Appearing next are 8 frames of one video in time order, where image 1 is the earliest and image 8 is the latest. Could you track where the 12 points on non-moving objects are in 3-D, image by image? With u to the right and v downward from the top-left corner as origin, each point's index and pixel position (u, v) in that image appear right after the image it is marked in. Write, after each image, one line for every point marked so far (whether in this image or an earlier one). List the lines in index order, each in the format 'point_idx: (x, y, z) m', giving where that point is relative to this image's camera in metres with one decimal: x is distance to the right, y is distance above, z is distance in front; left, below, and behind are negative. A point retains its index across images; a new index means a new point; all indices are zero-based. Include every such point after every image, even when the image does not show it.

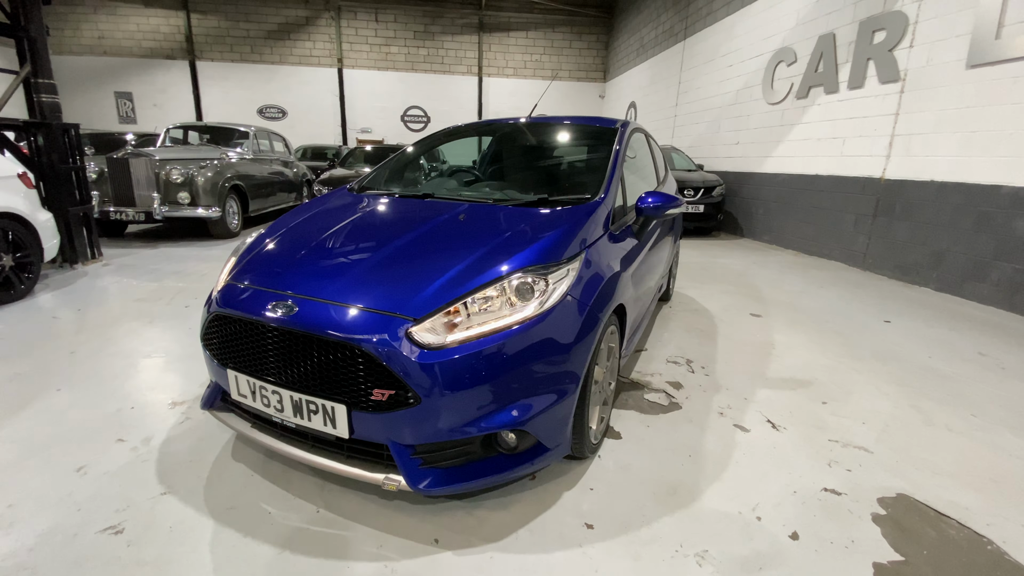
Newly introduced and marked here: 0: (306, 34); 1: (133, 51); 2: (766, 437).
0: (-5.3, +6.4, +12.3) m
1: (-9.3, +5.8, +11.8) m
2: (+1.1, -0.6, +2.0) m
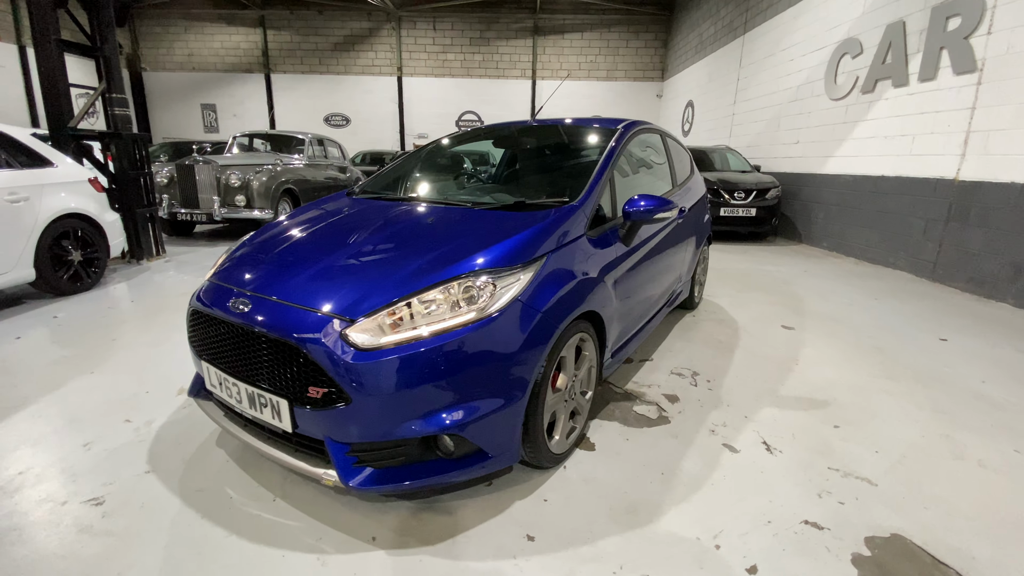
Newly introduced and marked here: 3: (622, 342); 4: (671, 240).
0: (-3.8, +6.5, +12.9) m
1: (-7.9, +5.9, +12.9) m
2: (+0.9, -0.7, +1.9) m
3: (+0.5, -0.2, +2.3) m
4: (+0.9, +0.3, +2.7) m
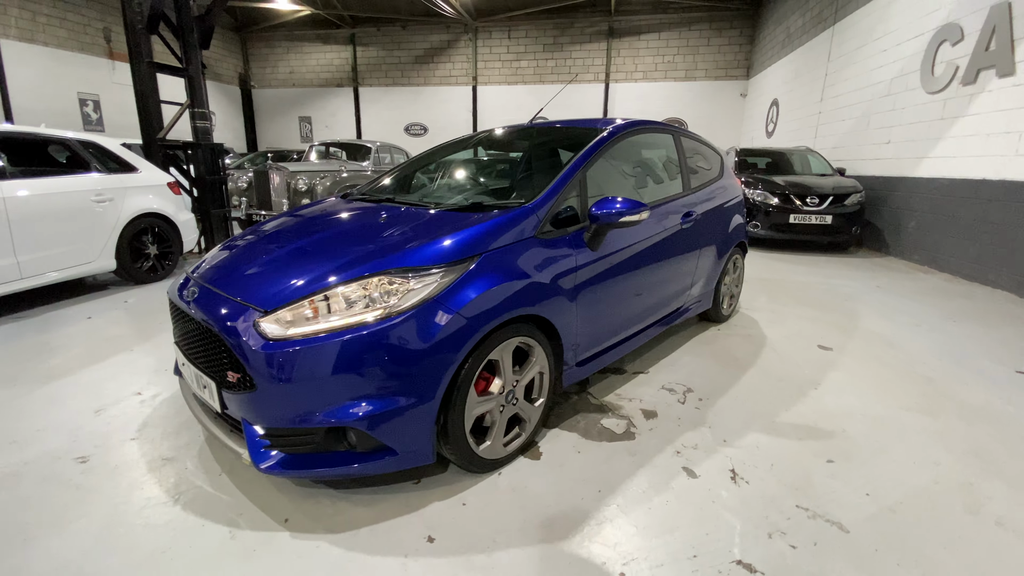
0: (-1.8, +6.4, +13.4) m
1: (-5.8, +6.0, +14.1) m
2: (+0.7, -0.7, +1.7) m
3: (+0.4, -0.3, +2.2) m
4: (+0.8, +0.2, +2.6) m
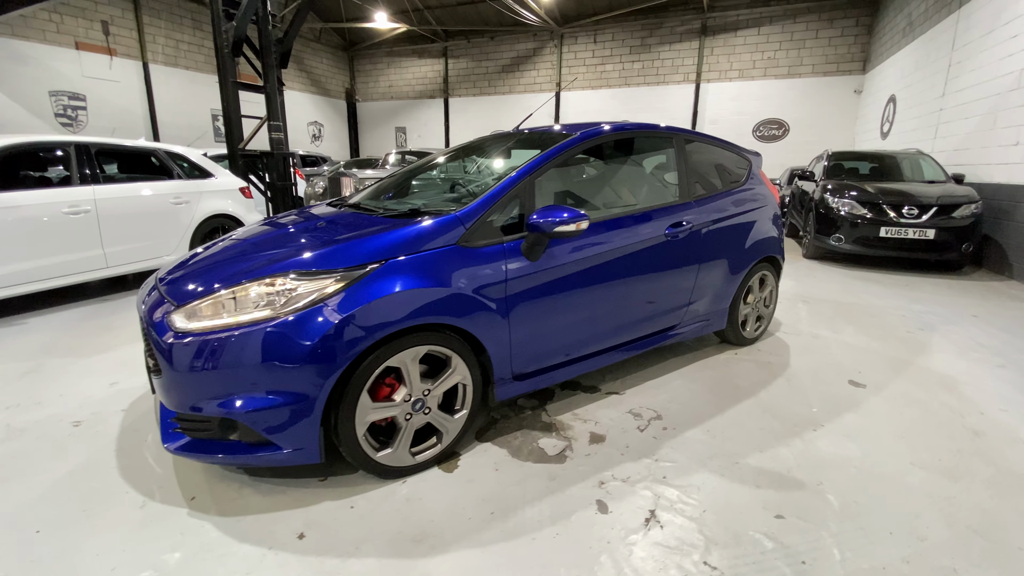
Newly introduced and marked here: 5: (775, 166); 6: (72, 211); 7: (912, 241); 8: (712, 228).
0: (+0.6, +6.3, +13.6) m
1: (-3.2, +6.1, +15.1) m
2: (+0.3, -0.8, +1.6) m
3: (+0.1, -0.3, +2.1) m
4: (+0.7, +0.1, +2.4) m
5: (+6.4, +3.0, +11.8) m
6: (-3.3, +0.6, +3.6) m
7: (+4.4, +0.5, +5.2) m
8: (+1.1, +0.3, +2.6) m
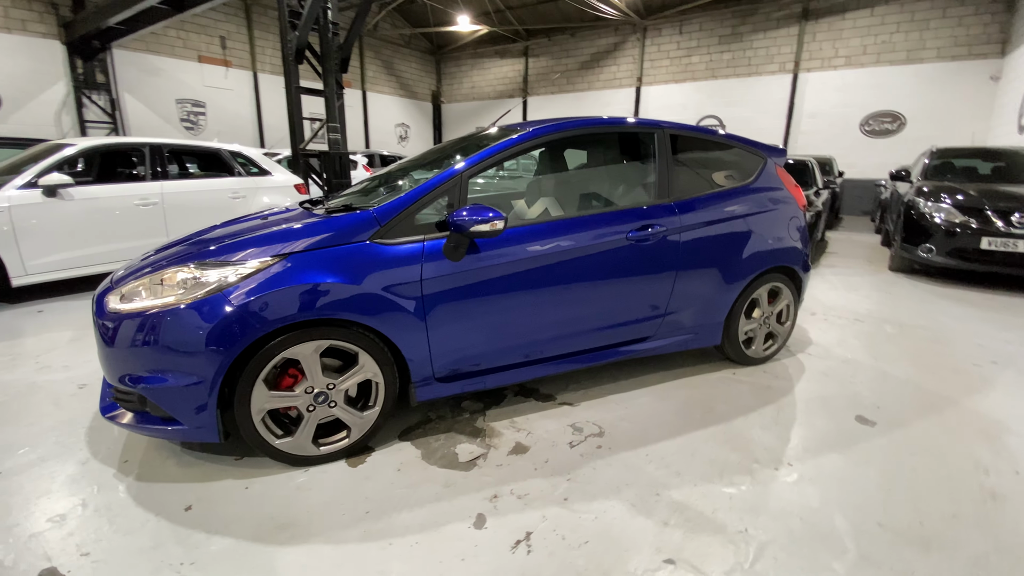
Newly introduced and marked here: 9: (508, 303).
0: (+2.8, +6.2, +13.2) m
1: (-0.7, +6.2, +15.4) m
2: (-0.1, -0.8, +1.5) m
3: (-0.2, -0.3, +2.0) m
4: (+0.5, +0.1, +2.2) m
5: (+8.0, +2.6, +10.3) m
6: (-3.2, +0.7, +4.1) m
7: (+4.6, +0.3, +4.3) m
8: (+0.9, +0.3, +2.4) m
9: (0.0, -0.1, +2.0) m
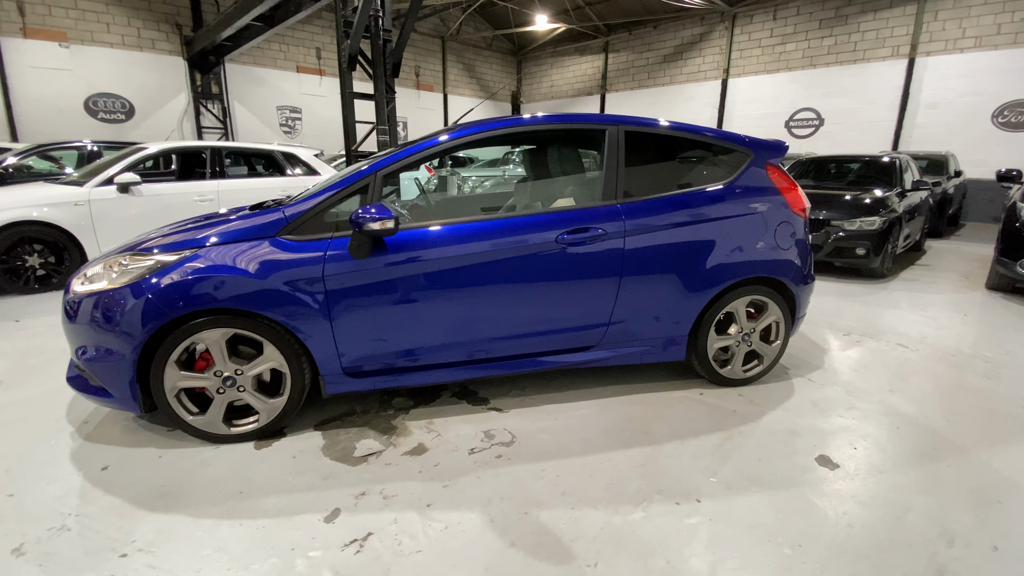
0: (+4.8, +6.1, +12.4) m
1: (+1.8, +6.2, +15.2) m
2: (-0.6, -0.8, +1.5) m
3: (-0.6, -0.3, +2.1) m
4: (+0.1, +0.1, +2.1) m
5: (+9.2, +2.3, +8.6) m
6: (-3.0, +0.9, +4.7) m
7: (+4.6, +0.1, +3.4) m
8: (+0.6, +0.2, +2.2) m
9: (-0.4, -0.1, +2.0) m
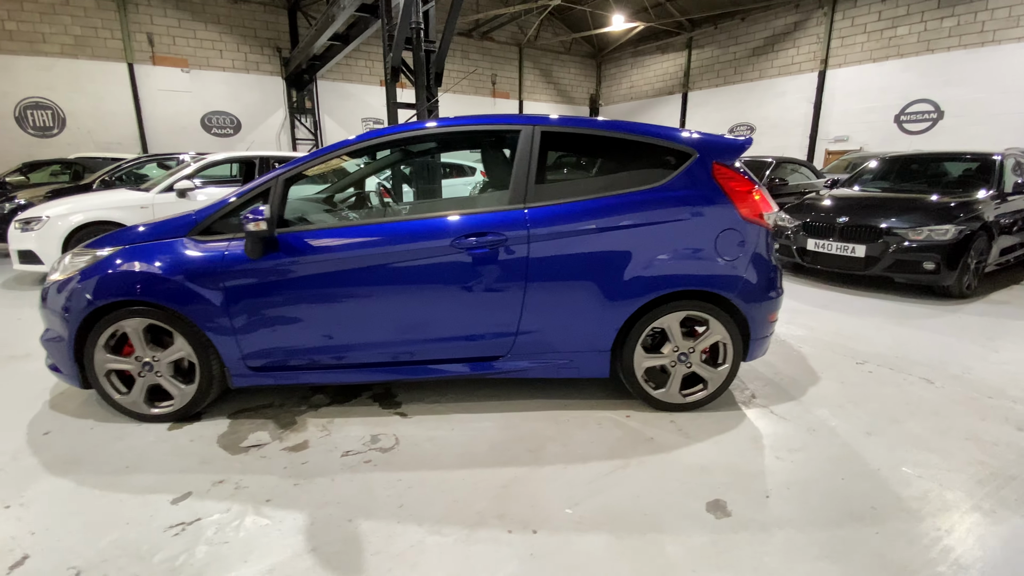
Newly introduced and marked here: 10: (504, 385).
0: (+6.5, +5.7, +11.3) m
1: (+4.2, +5.9, +14.6) m
2: (-1.2, -0.8, +1.6) m
3: (-1.0, -0.3, +2.2) m
4: (-0.3, +0.1, +2.1) m
5: (+9.9, +1.8, +6.7) m
6: (-2.9, +0.9, +5.2) m
7: (+4.3, -0.1, +2.4) m
8: (+0.2, +0.2, +2.1) m
9: (-0.8, -0.1, +2.1) m
10: (0.0, -0.5, +2.5) m
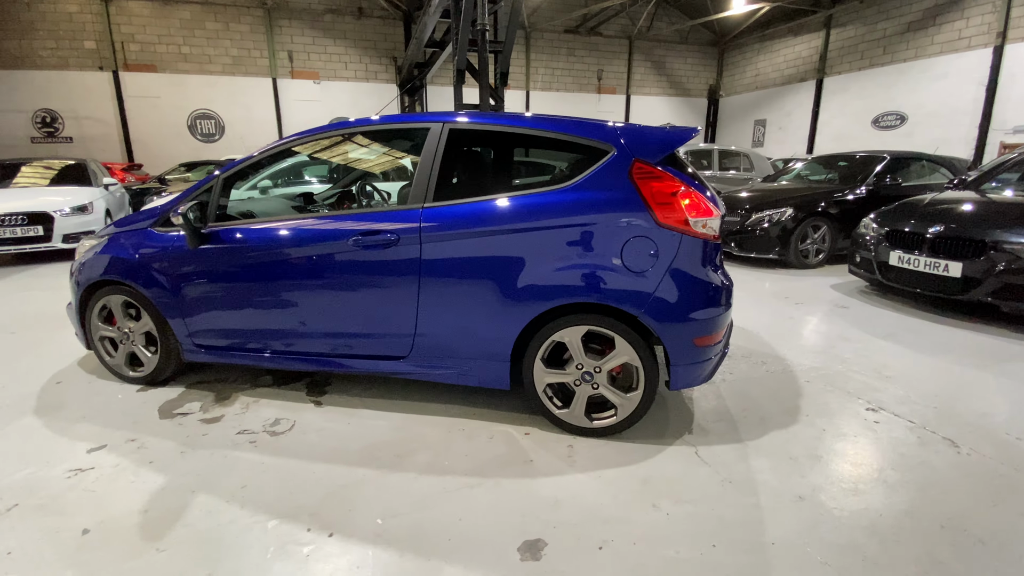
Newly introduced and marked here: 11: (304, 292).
0: (+8.5, +5.3, +9.2) m
1: (+7.1, +5.6, +13.0) m
2: (-1.7, -0.7, +1.9) m
3: (-1.4, -0.3, +2.4) m
4: (-0.8, +0.1, +2.1) m
5: (+10.4, +1.2, +3.9) m
6: (-2.3, +1.1, +5.8) m
7: (+3.8, -0.4, +1.3) m
8: (-0.2, +0.2, +2.0) m
9: (-1.2, 0.0, +2.3) m
10: (-0.4, -0.5, +2.5) m
11: (-1.1, 0.0, +2.2) m
